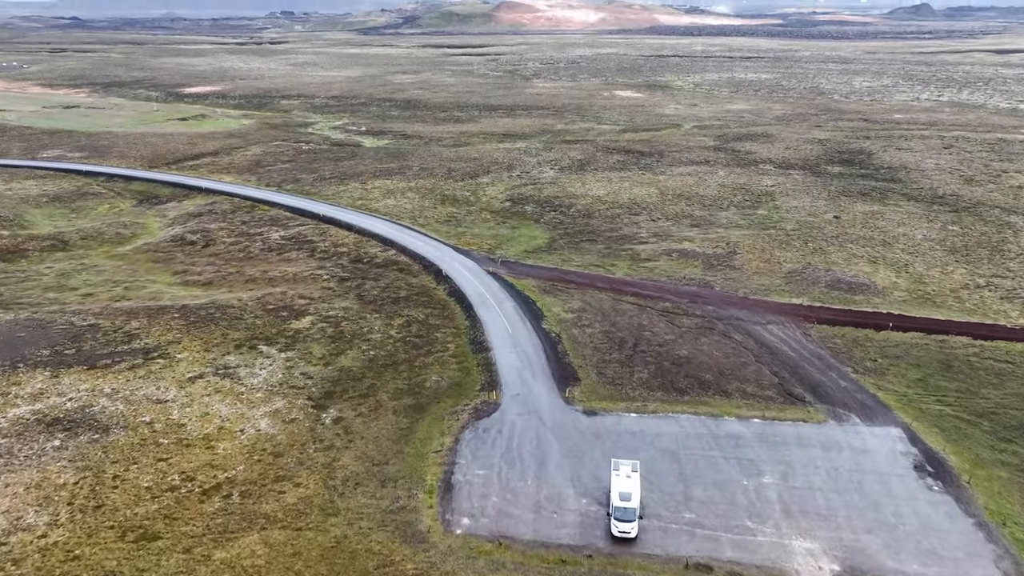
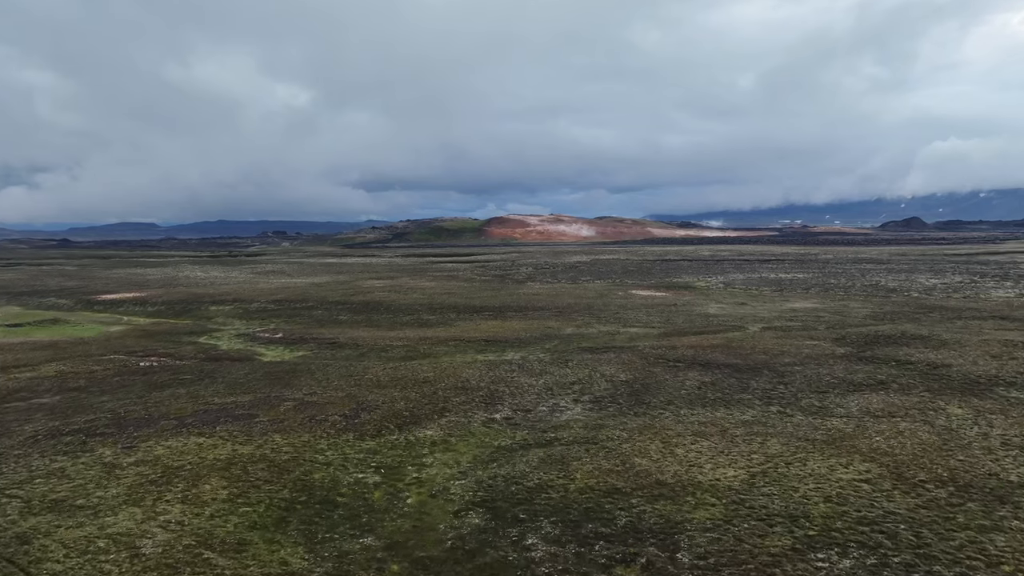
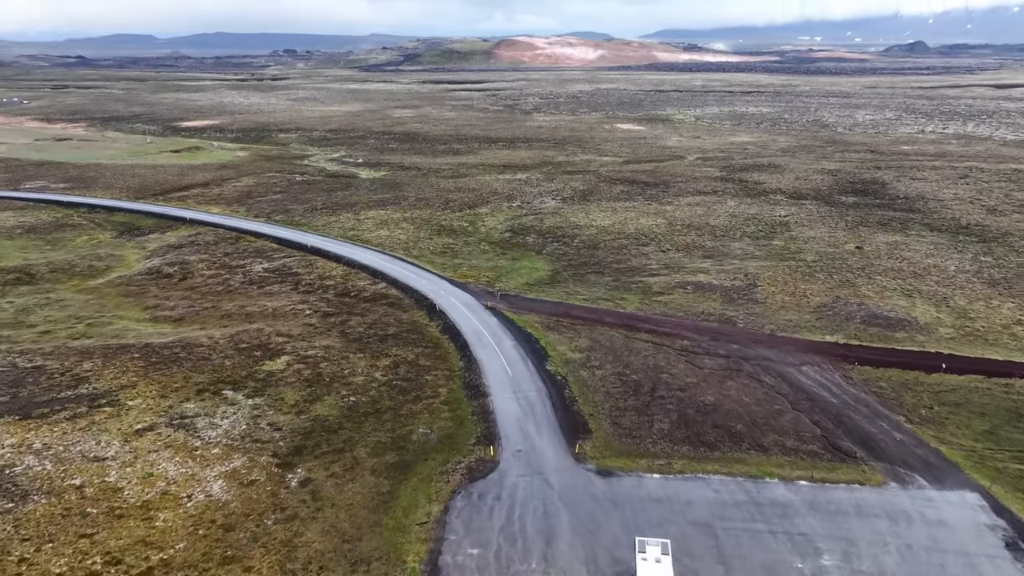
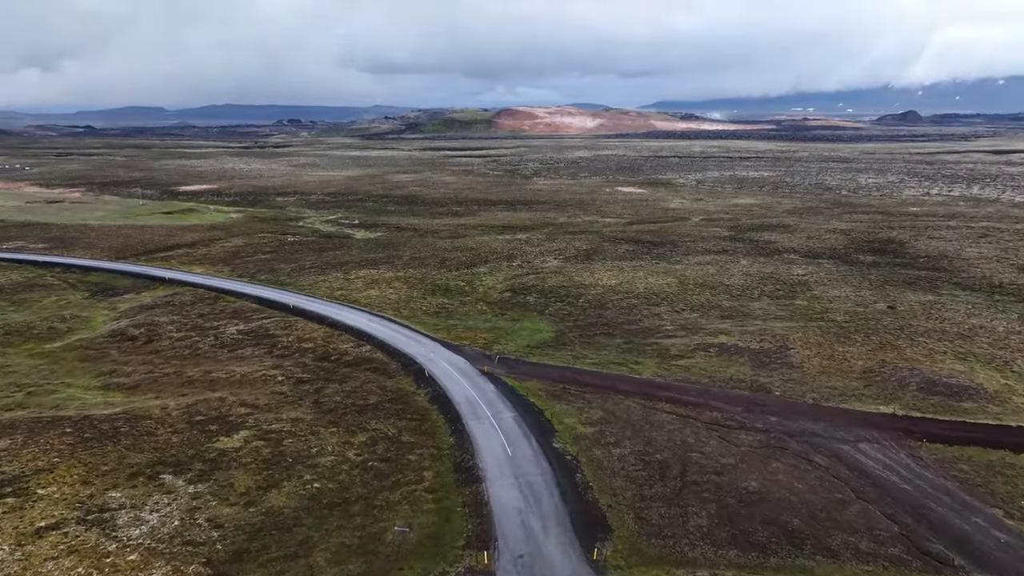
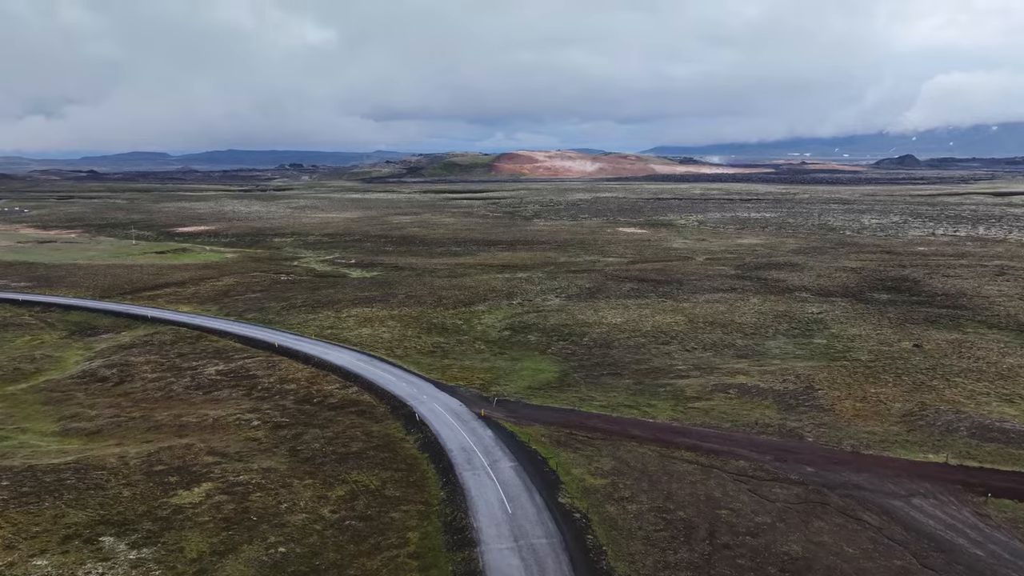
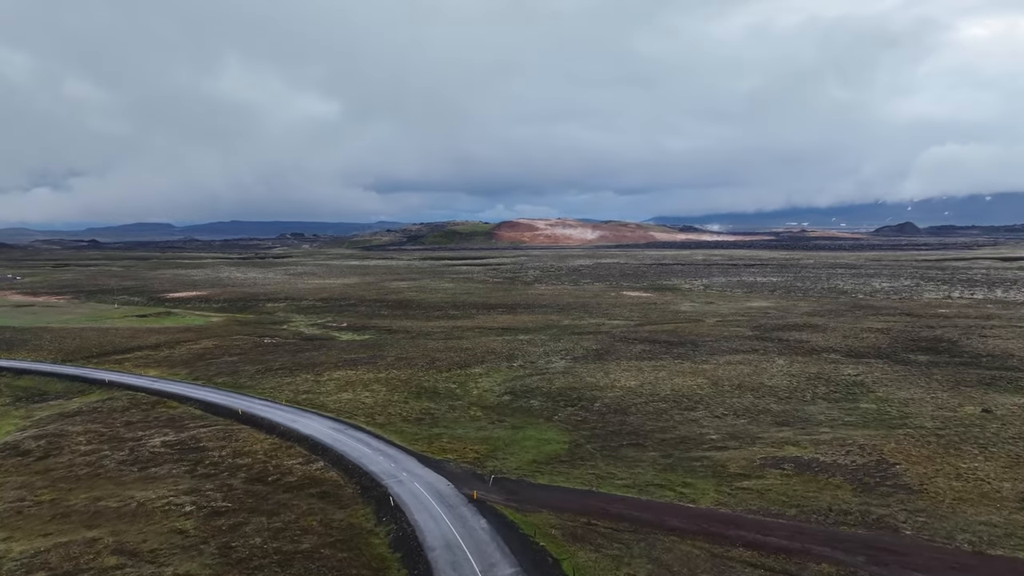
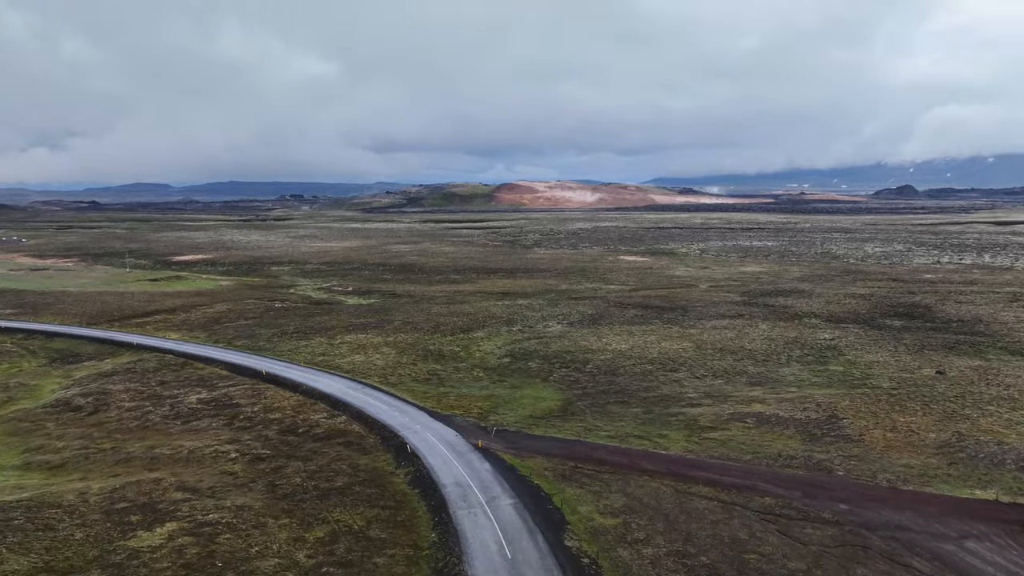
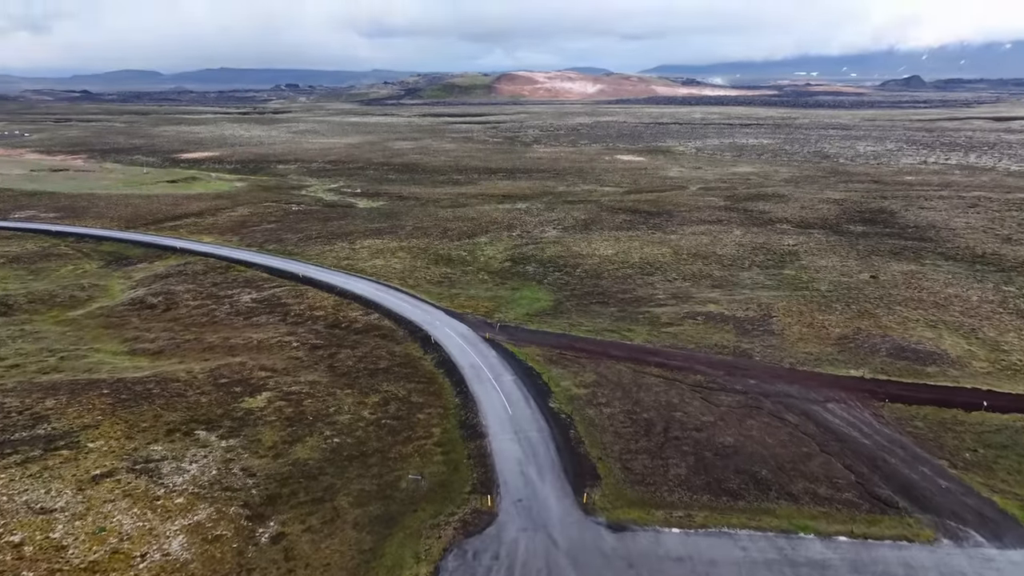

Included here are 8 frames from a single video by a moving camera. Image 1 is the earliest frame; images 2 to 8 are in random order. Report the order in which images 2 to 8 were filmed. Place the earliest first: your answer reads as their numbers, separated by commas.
3, 8, 4, 5, 7, 6, 2
